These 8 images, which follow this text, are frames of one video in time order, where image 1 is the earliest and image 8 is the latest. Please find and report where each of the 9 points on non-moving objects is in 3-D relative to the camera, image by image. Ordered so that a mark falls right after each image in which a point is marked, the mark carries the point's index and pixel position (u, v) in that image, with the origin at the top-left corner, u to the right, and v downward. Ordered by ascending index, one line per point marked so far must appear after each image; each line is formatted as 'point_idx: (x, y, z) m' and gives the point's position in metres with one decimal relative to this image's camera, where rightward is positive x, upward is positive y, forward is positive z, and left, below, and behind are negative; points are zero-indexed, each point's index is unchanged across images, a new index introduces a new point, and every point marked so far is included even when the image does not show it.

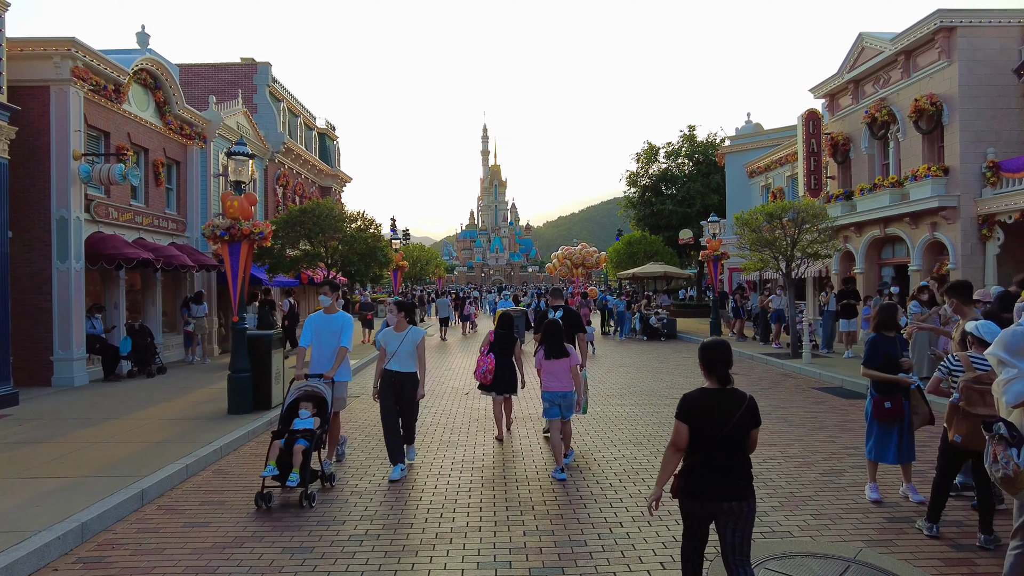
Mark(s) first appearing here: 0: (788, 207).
0: (+7.1, +2.1, +16.9) m
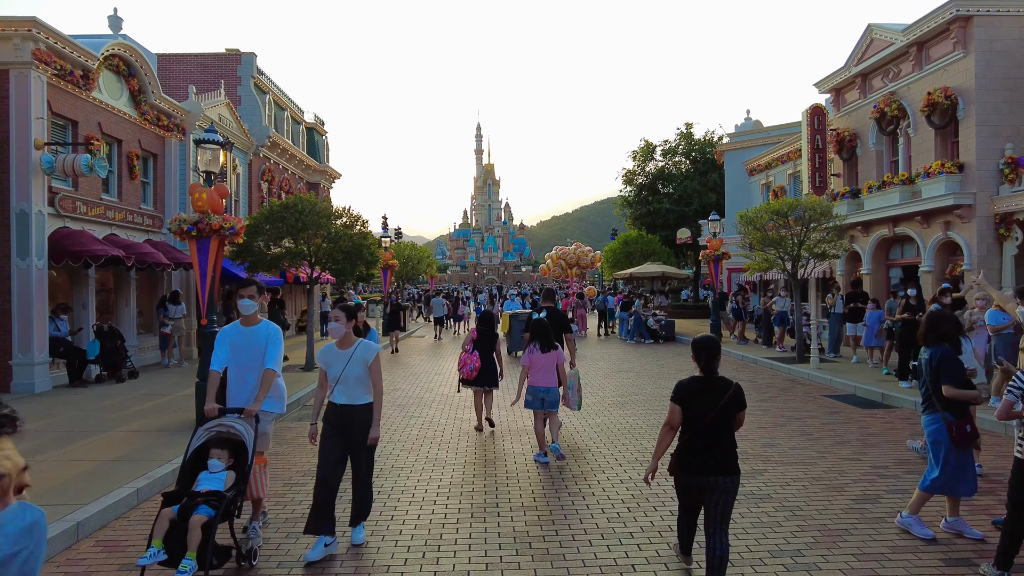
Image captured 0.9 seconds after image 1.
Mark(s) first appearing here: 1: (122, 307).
0: (+7.0, +2.1, +16.2) m
1: (-9.0, -0.4, +15.2) m
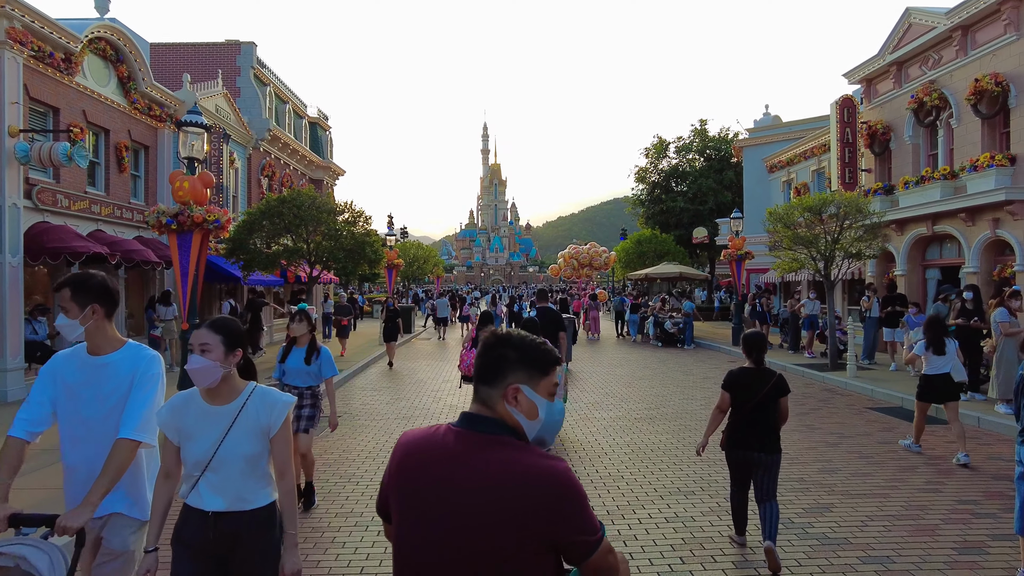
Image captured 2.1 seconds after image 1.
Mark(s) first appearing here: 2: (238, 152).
0: (+7.3, +2.0, +15.1) m
1: (-8.7, -0.4, +14.3) m
2: (-8.2, +4.1, +19.8) m
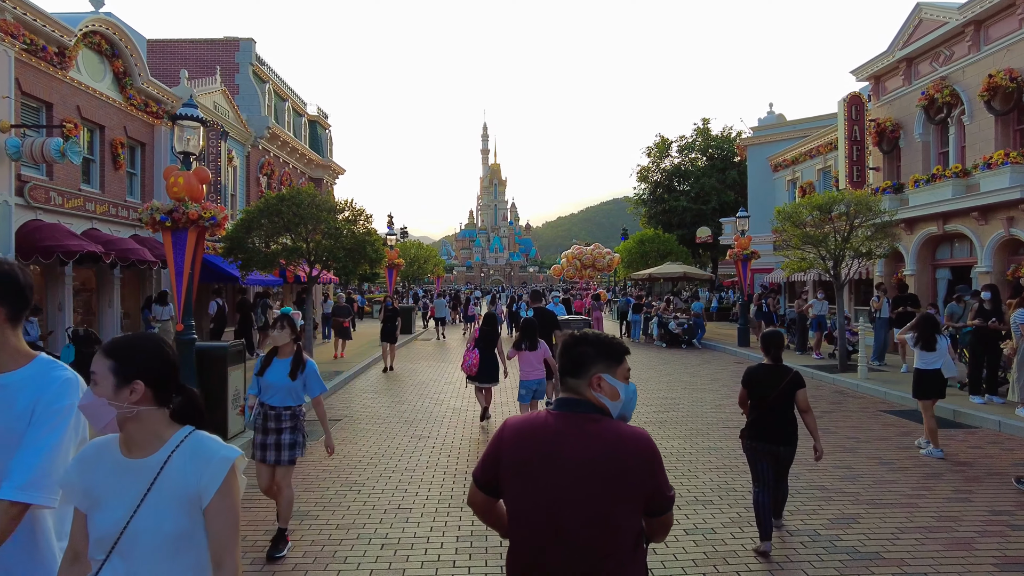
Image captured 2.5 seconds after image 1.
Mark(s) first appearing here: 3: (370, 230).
0: (+7.4, +2.0, +14.9) m
1: (-8.6, -0.4, +14.0) m
2: (-8.2, +4.1, +19.5) m
3: (-3.2, +1.3, +14.7) m
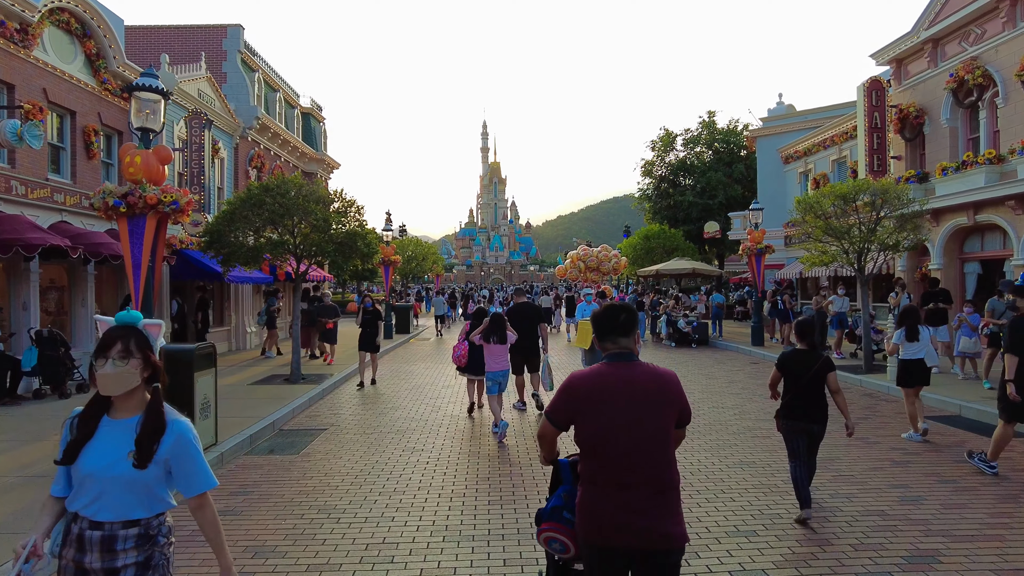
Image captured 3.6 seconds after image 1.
0: (+7.4, +2.1, +13.9) m
1: (-8.6, -0.4, +13.0) m
2: (-8.1, +4.1, +18.6) m
3: (-3.1, +1.4, +13.7) m
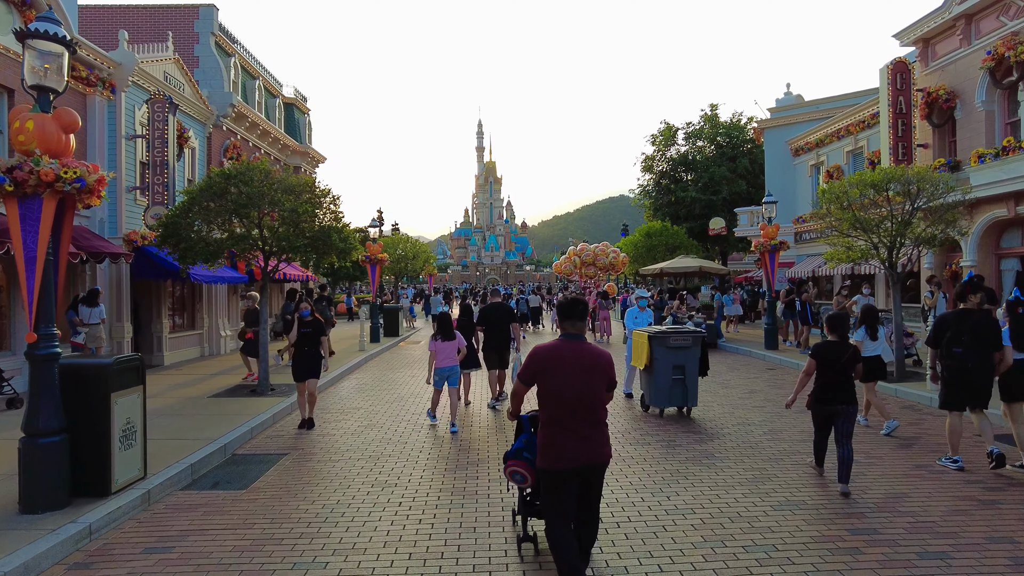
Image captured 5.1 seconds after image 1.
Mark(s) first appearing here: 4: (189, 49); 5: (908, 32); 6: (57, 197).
0: (+7.3, +2.2, +12.5) m
1: (-8.7, -0.4, +11.6) m
2: (-8.3, +4.1, +17.1) m
3: (-3.2, +1.4, +12.3) m
4: (-9.1, +6.8, +18.7) m
5: (+9.7, +6.2, +16.1) m
6: (-3.8, +0.7, +5.6) m
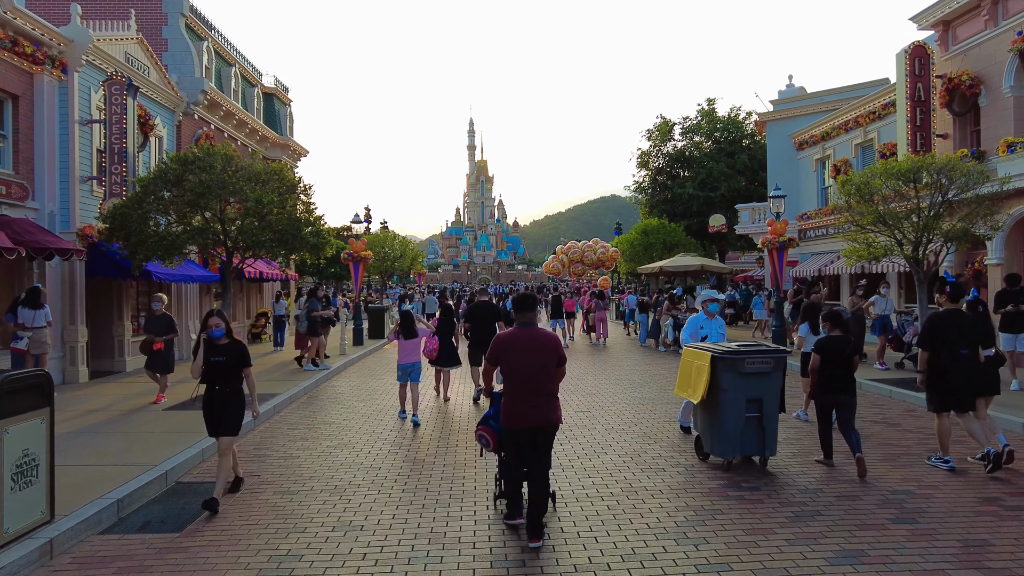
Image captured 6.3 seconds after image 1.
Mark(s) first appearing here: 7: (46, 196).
0: (+7.1, +2.2, +11.5) m
1: (-8.8, -0.4, +10.3) m
2: (-8.5, +4.1, +15.9) m
3: (-3.4, +1.4, +11.1) m
4: (-9.4, +6.8, +17.5) m
5: (+9.5, +6.2, +15.0) m
6: (-3.9, +0.7, +4.4) m
7: (-8.8, +1.7, +12.4) m
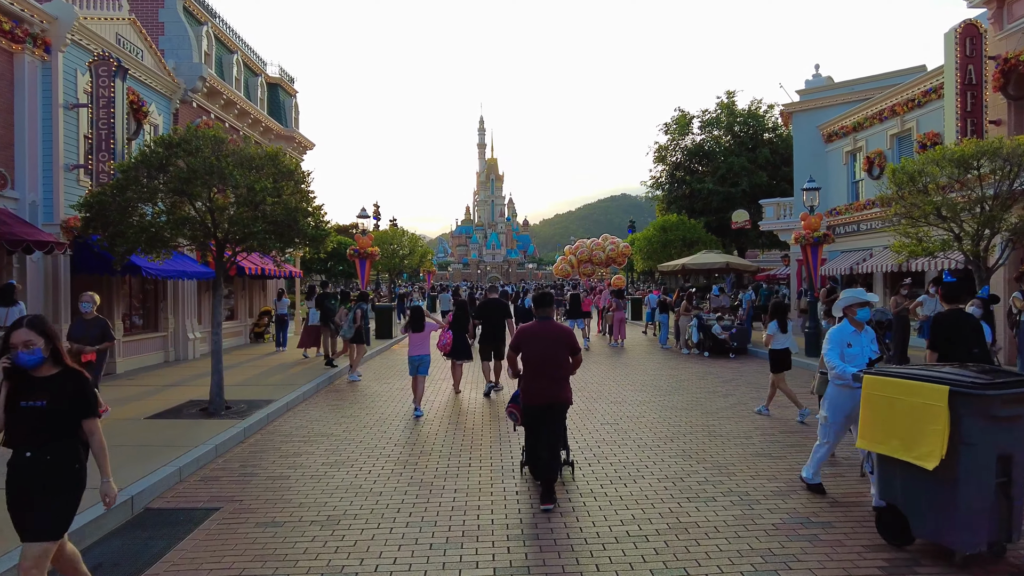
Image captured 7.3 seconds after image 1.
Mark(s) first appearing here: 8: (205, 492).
0: (+7.4, +2.2, +10.4) m
1: (-8.5, -0.3, +9.4) m
2: (-8.1, +4.2, +15.0) m
3: (-3.1, +1.4, +10.2) m
4: (-9.0, +6.9, +16.6) m
5: (+9.8, +6.3, +13.9) m
6: (-3.7, +0.8, +3.4) m
7: (-8.5, +1.8, +11.5) m
8: (-2.9, -1.9, +6.3) m
